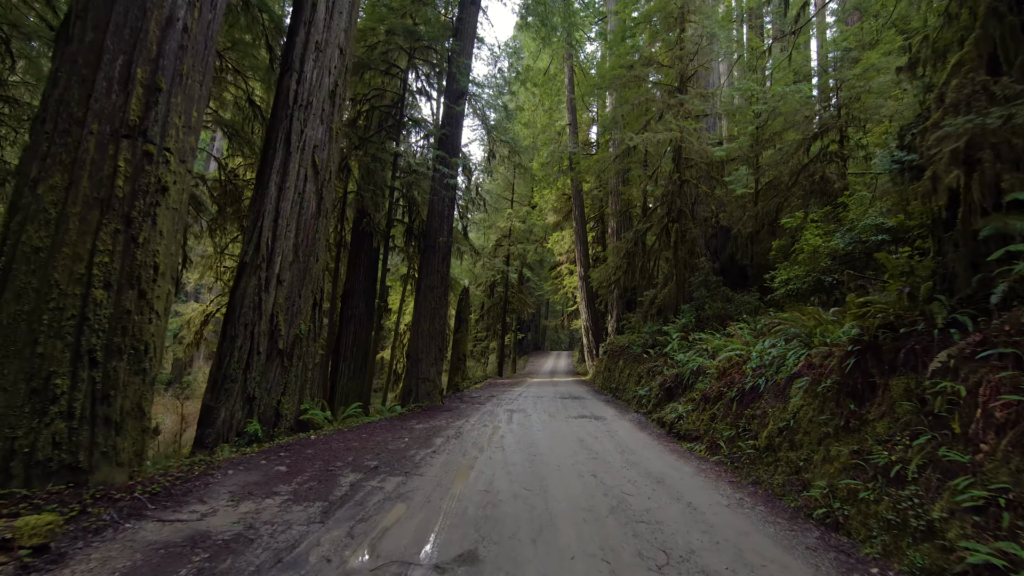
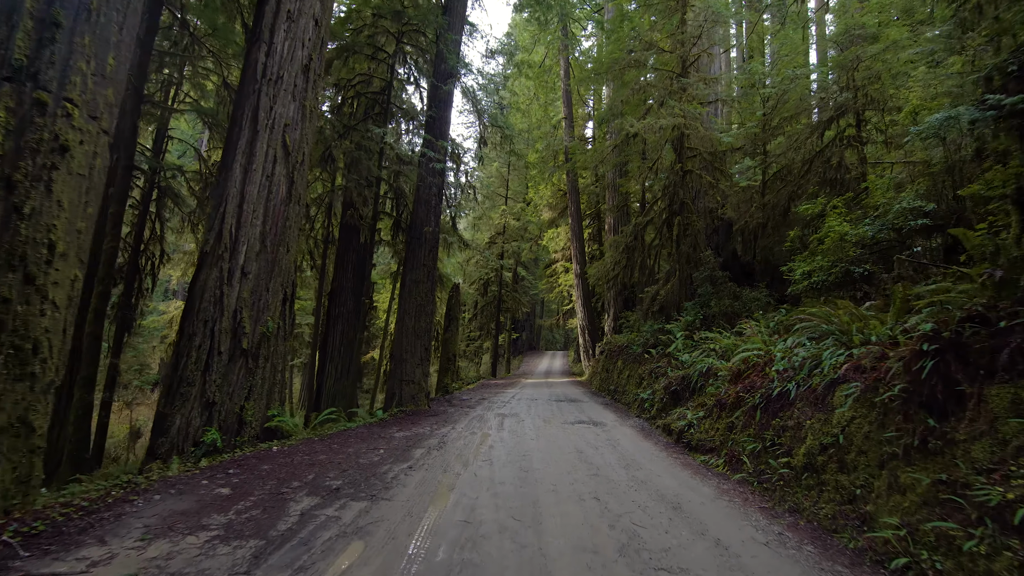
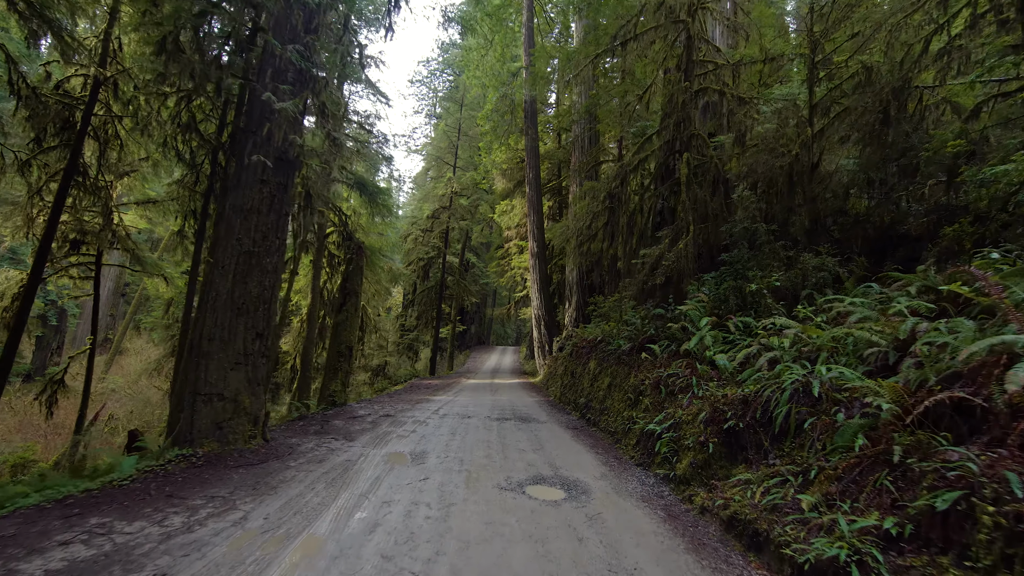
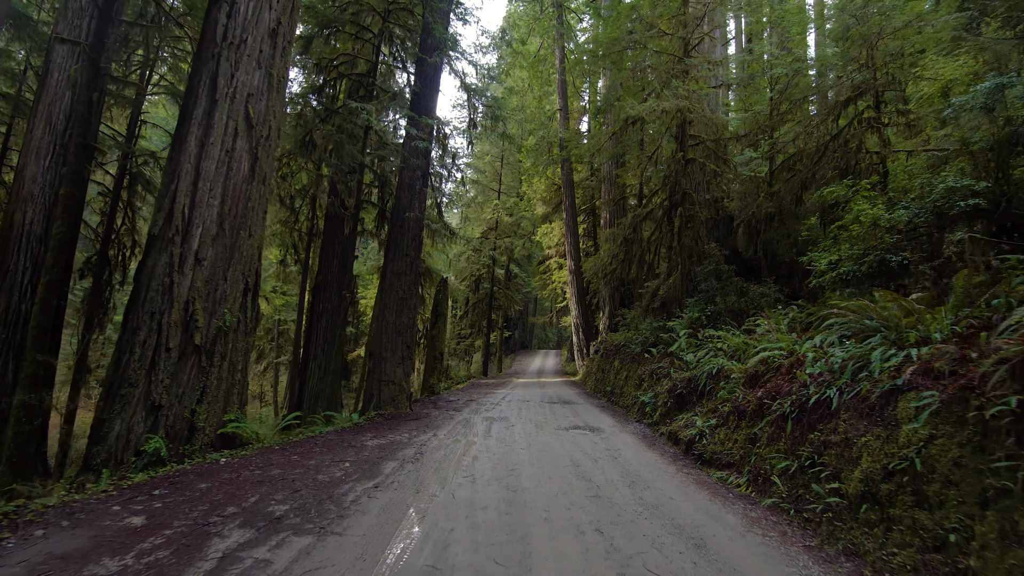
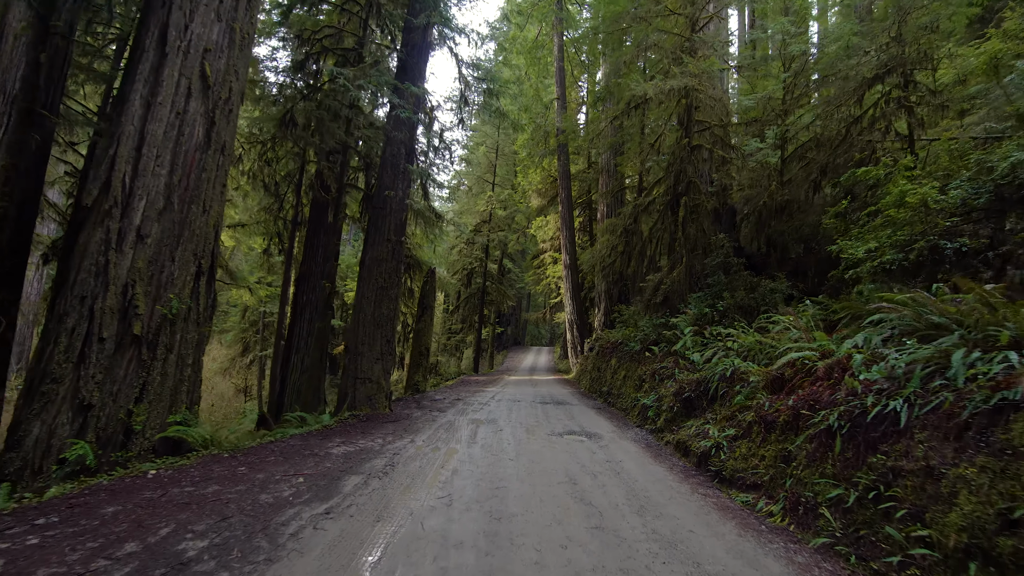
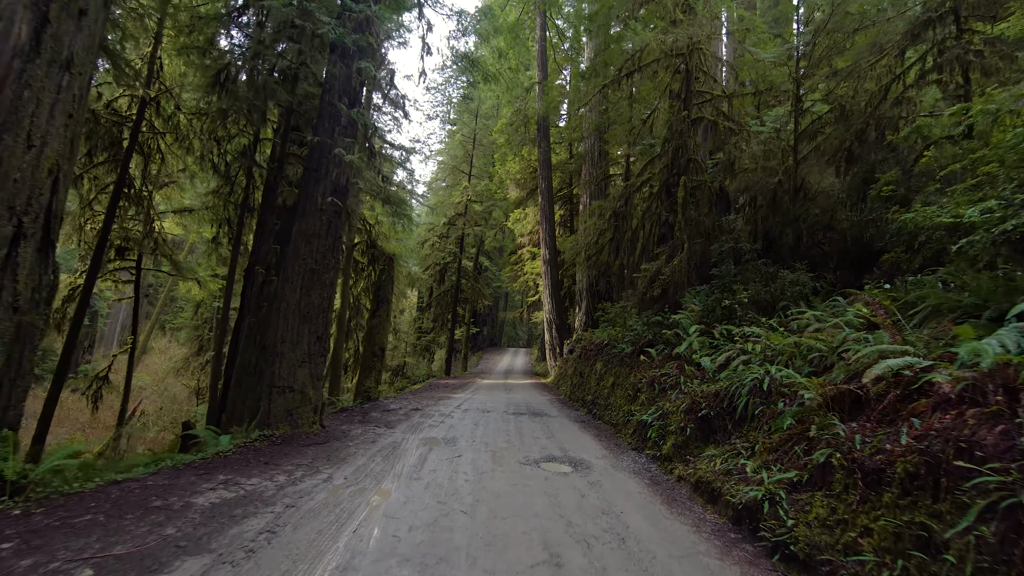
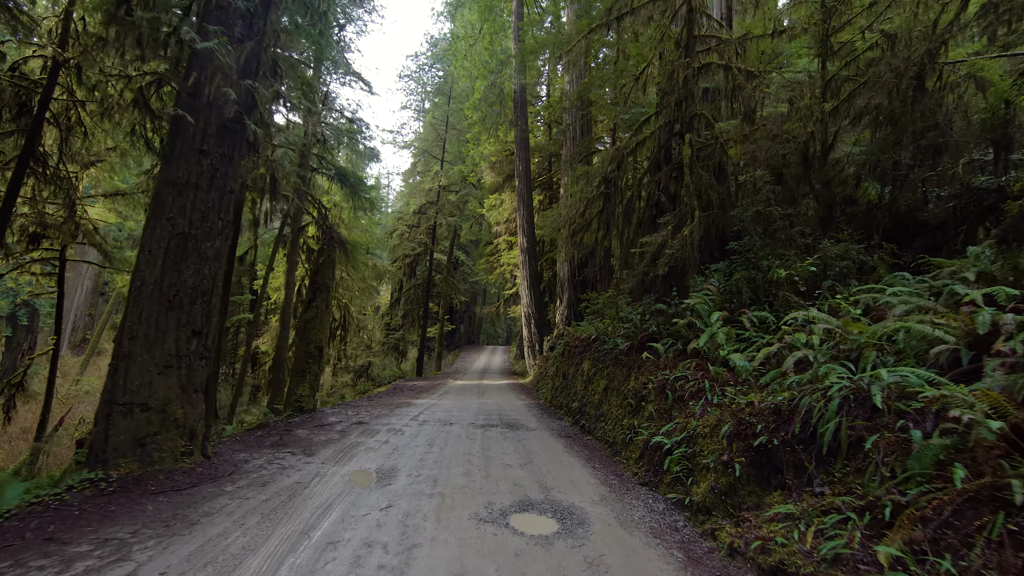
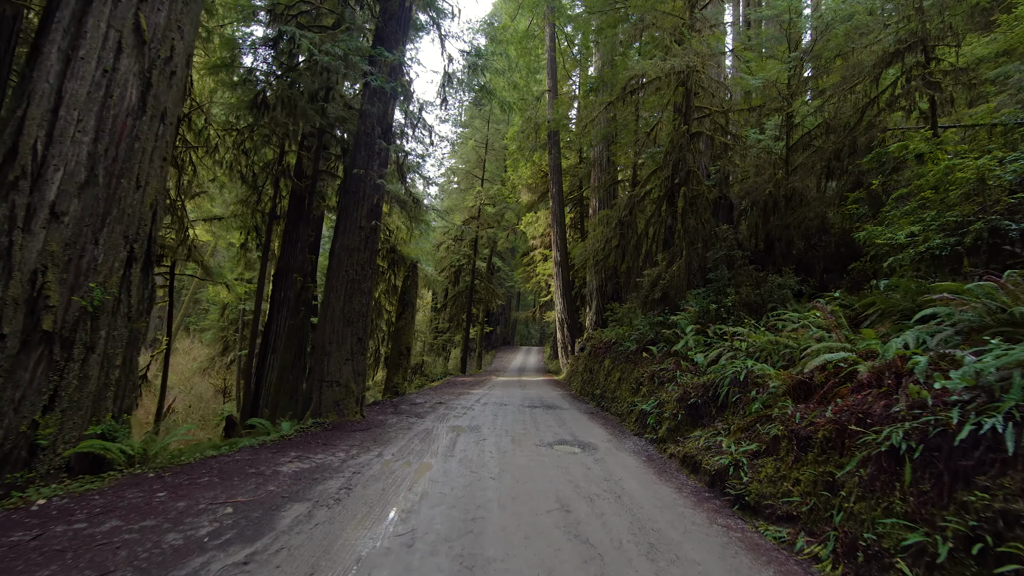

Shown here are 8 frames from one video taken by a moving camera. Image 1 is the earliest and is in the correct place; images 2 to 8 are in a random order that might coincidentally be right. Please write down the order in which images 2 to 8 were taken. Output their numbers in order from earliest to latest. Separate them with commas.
2, 4, 5, 8, 6, 3, 7
